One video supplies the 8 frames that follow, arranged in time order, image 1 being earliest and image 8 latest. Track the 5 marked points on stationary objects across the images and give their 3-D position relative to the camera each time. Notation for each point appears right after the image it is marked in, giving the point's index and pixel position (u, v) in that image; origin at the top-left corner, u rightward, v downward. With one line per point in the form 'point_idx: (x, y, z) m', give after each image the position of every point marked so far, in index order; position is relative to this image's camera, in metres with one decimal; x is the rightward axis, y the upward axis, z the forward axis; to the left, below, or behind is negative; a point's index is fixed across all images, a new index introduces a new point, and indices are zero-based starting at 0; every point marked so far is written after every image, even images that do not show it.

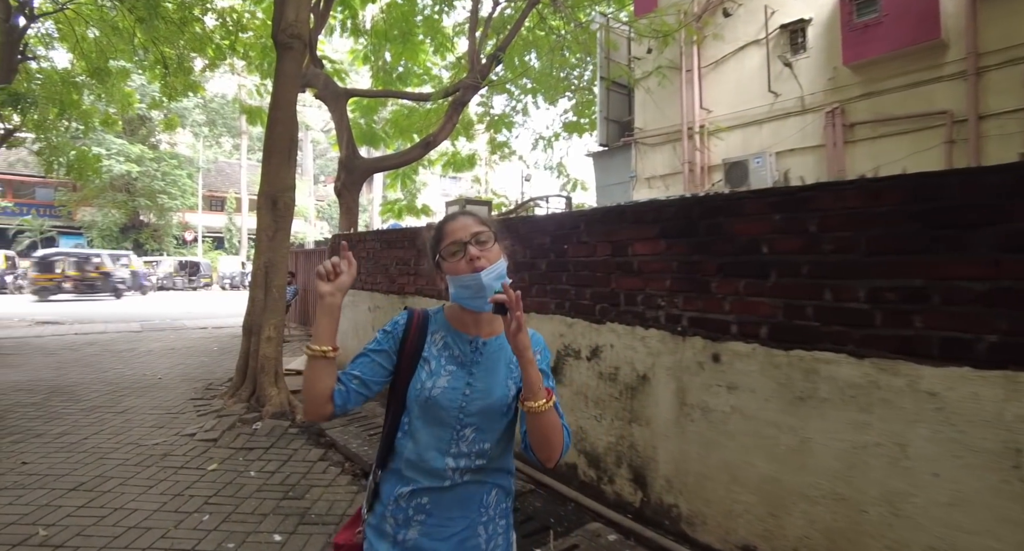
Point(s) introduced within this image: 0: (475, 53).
0: (-0.9, +4.7, +11.6) m
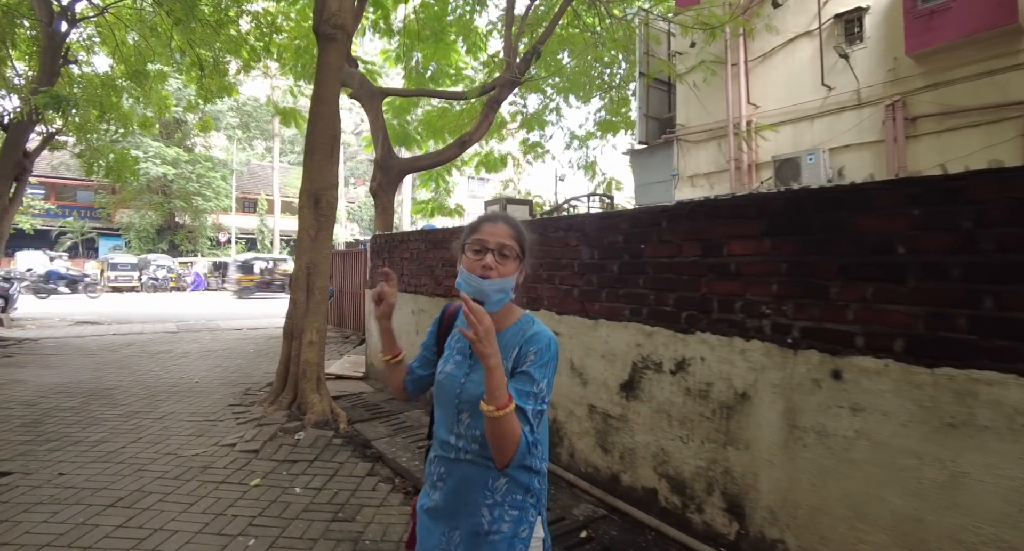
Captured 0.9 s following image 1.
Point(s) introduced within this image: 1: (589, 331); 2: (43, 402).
0: (-0.1, +4.7, +11.3) m
1: (+0.6, -0.4, +3.8) m
2: (-4.9, -1.3, +5.7) m
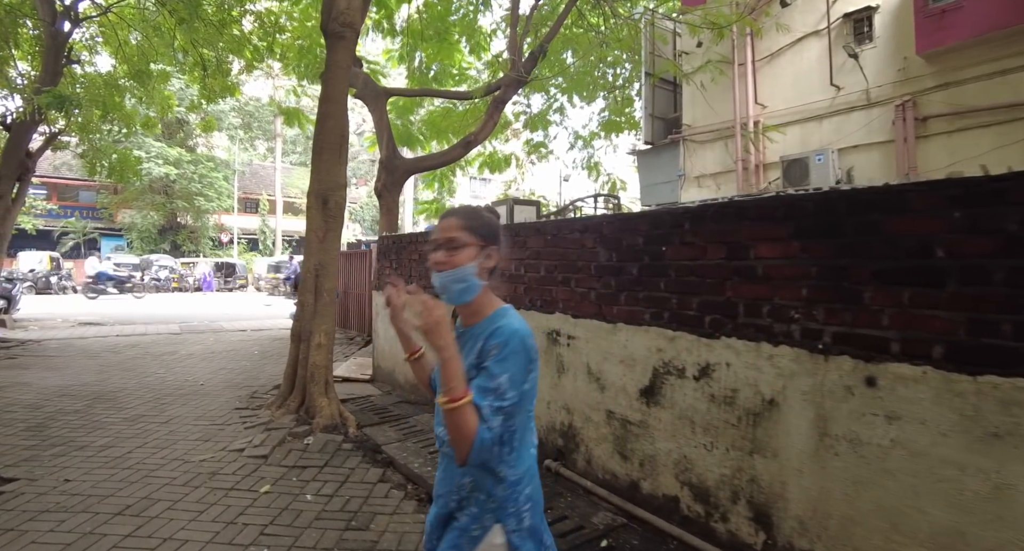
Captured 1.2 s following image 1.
0: (+0.1, +4.6, +11.3) m
1: (+0.7, -0.4, +3.7) m
2: (-4.8, -1.3, +5.6) m
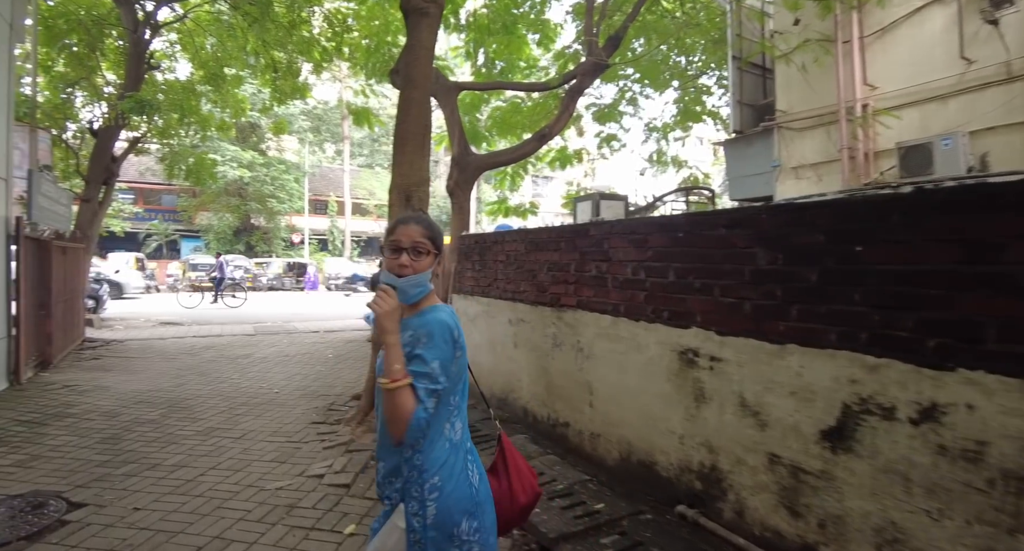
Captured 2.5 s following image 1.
0: (+1.5, +4.6, +10.5) m
1: (+1.4, -0.4, +2.9) m
2: (-3.9, -1.4, +5.4) m
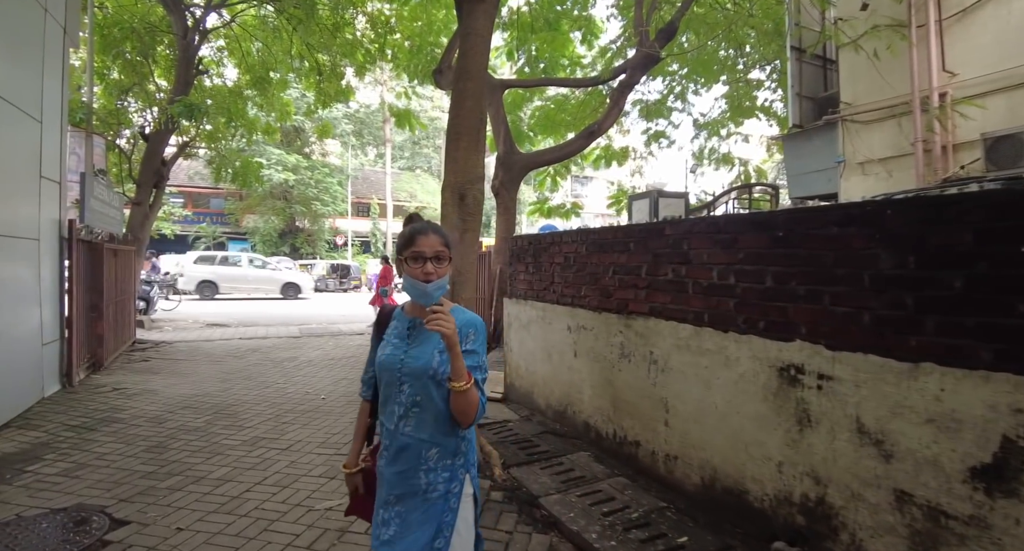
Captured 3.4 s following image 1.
0: (+2.4, +4.6, +10.1) m
1: (+1.7, -0.5, +2.5) m
2: (-3.3, -1.4, +5.3) m
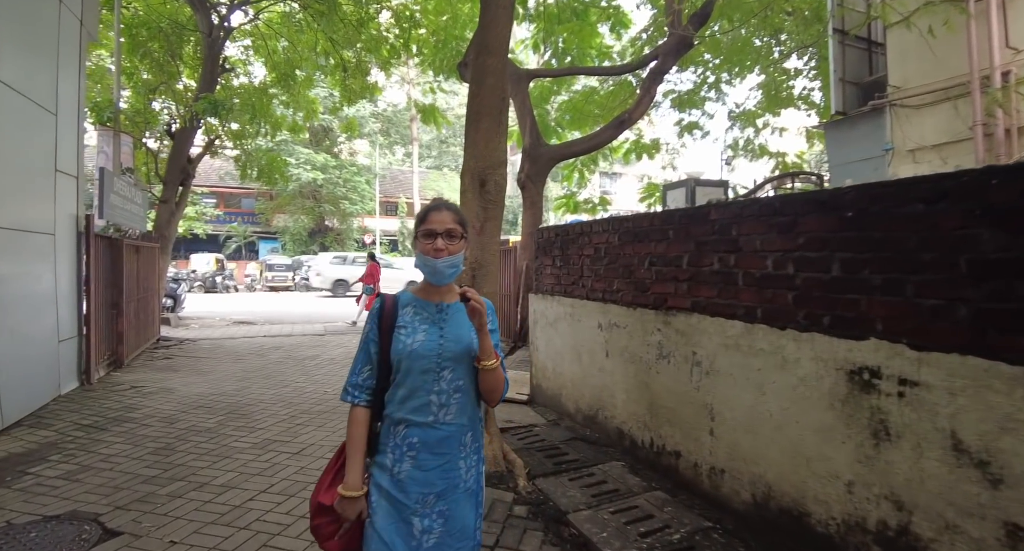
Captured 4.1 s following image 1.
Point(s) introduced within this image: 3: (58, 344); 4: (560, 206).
0: (+2.9, +4.6, +9.6) m
1: (+1.8, -0.4, +2.0) m
2: (-3.1, -1.3, +5.1) m
3: (-4.8, -0.7, +5.8) m
4: (+1.2, +1.7, +13.5) m
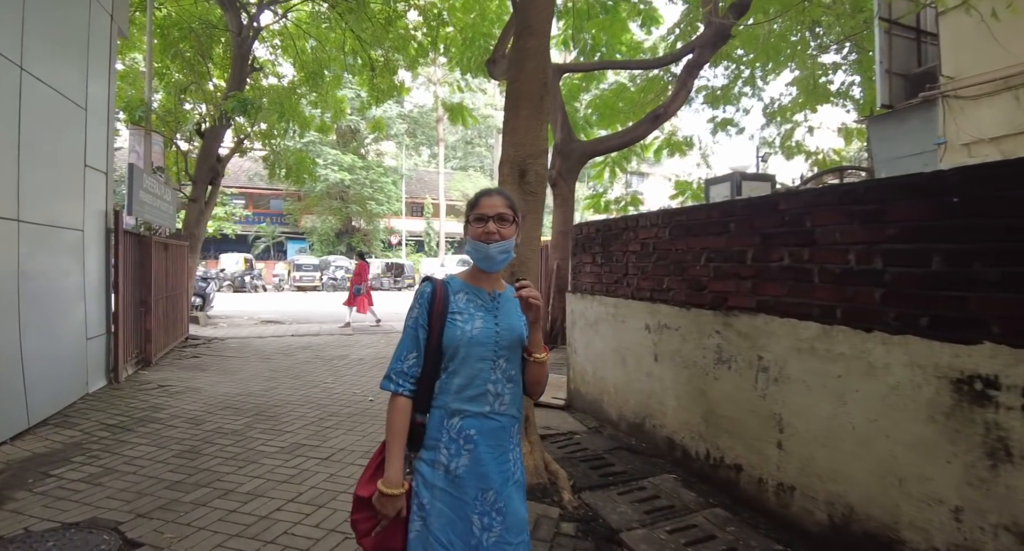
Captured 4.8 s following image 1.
0: (+3.4, +4.6, +9.2) m
1: (+2.0, -0.4, +1.7) m
2: (-2.7, -1.3, +4.9) m
3: (-4.5, -0.7, +5.7) m
4: (+1.9, +1.7, +13.2) m
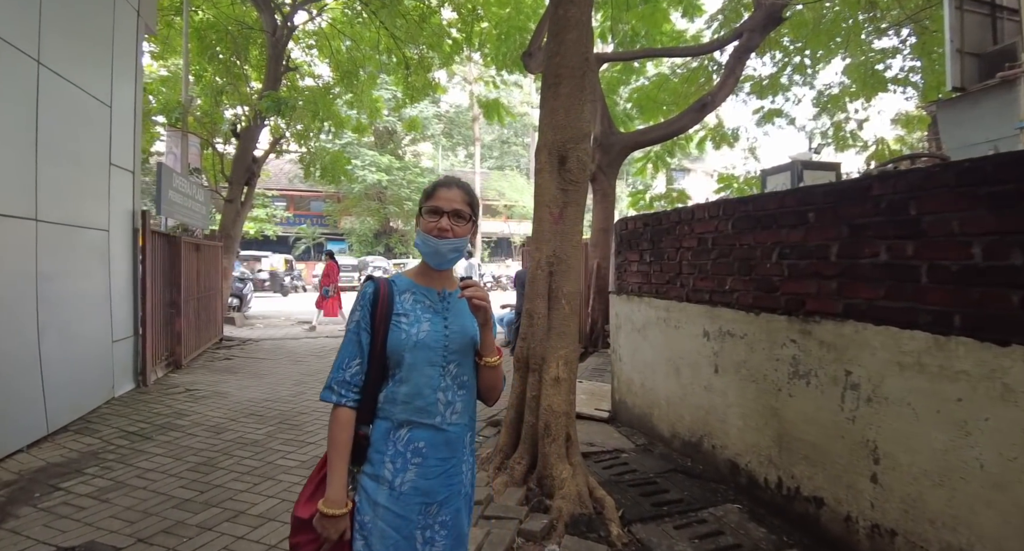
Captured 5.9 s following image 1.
0: (+4.0, +4.6, +8.5) m
1: (+2.1, -0.4, +1.1) m
2: (-2.4, -1.3, +4.7) m
3: (-4.1, -0.7, +5.6) m
4: (+2.7, +1.7, +12.6) m
